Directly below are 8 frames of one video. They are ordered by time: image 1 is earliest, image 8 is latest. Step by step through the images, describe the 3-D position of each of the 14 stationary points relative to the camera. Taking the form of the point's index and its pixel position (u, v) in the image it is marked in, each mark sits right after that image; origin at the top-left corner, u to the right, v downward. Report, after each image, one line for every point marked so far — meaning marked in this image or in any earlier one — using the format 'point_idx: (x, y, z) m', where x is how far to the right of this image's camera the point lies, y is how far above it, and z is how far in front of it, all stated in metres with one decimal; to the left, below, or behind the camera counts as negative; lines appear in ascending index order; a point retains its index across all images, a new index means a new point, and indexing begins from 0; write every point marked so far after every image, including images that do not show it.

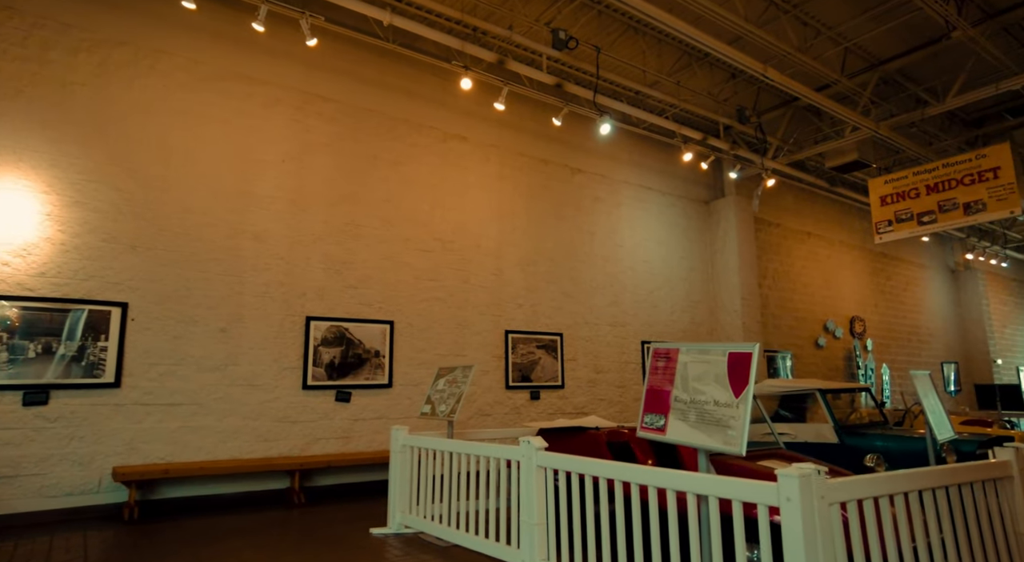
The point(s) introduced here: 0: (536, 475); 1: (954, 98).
0: (+0.1, -0.9, +2.7) m
1: (+4.9, +2.0, +6.7) m
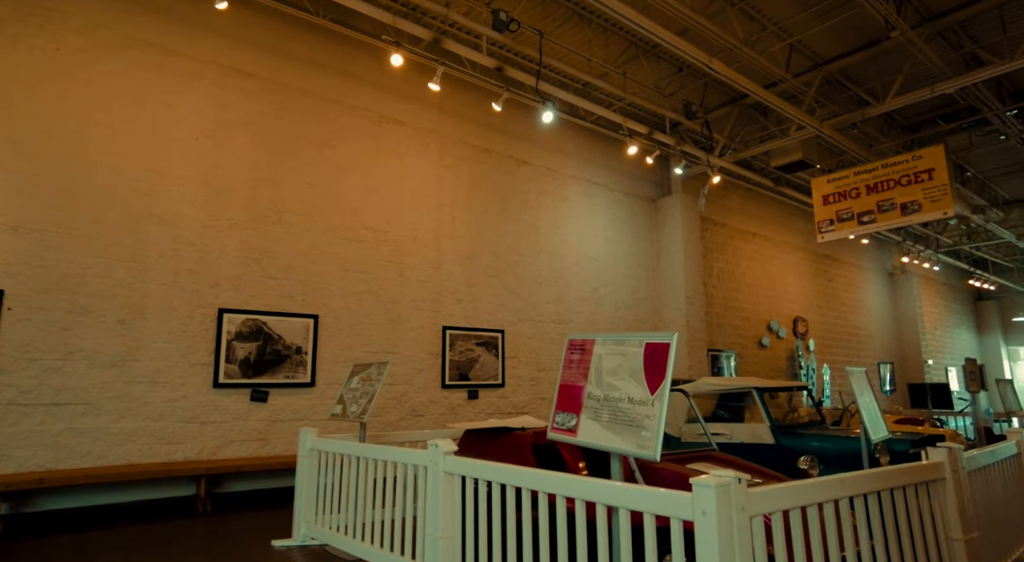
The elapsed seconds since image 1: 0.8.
0: (-0.3, -0.8, +2.4) m
1: (+4.3, +2.0, +6.8) m
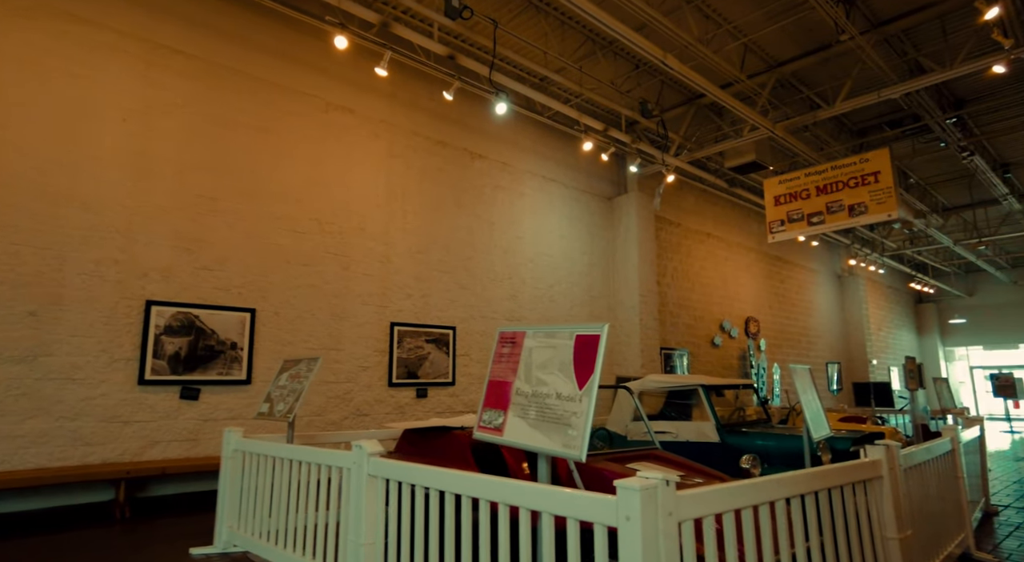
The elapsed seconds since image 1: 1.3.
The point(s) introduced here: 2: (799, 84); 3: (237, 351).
0: (-0.5, -0.8, +2.2) m
1: (+3.8, +2.0, +6.9) m
2: (+3.5, +2.4, +7.5) m
3: (-2.3, -0.6, +5.0) m
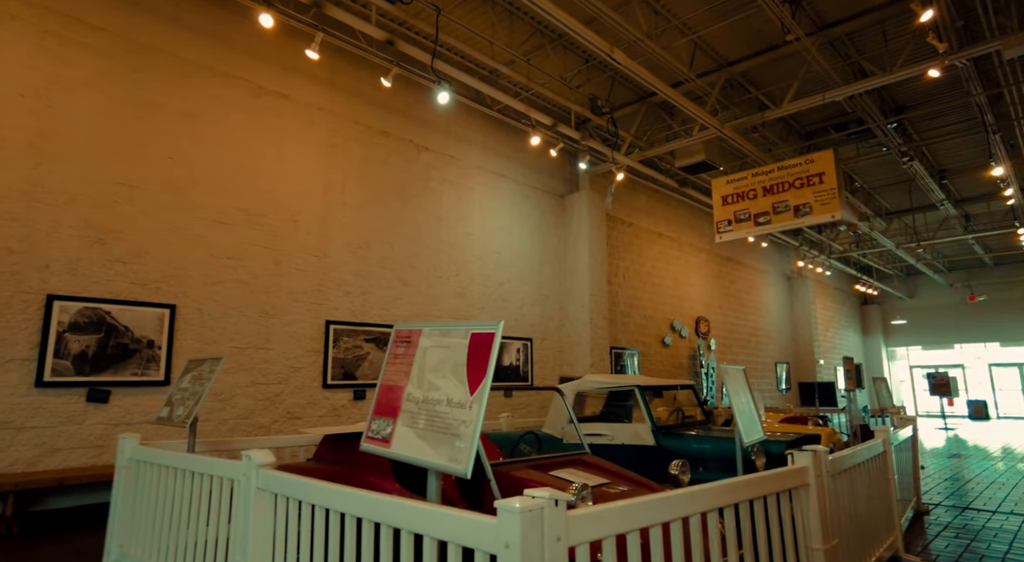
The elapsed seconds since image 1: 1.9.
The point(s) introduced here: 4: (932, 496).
0: (-0.8, -0.7, +2.0) m
1: (+3.2, +2.0, +6.9) m
2: (+2.9, +2.4, +7.5) m
3: (-2.7, -0.5, +4.6) m
4: (+3.8, -2.0, +5.5) m
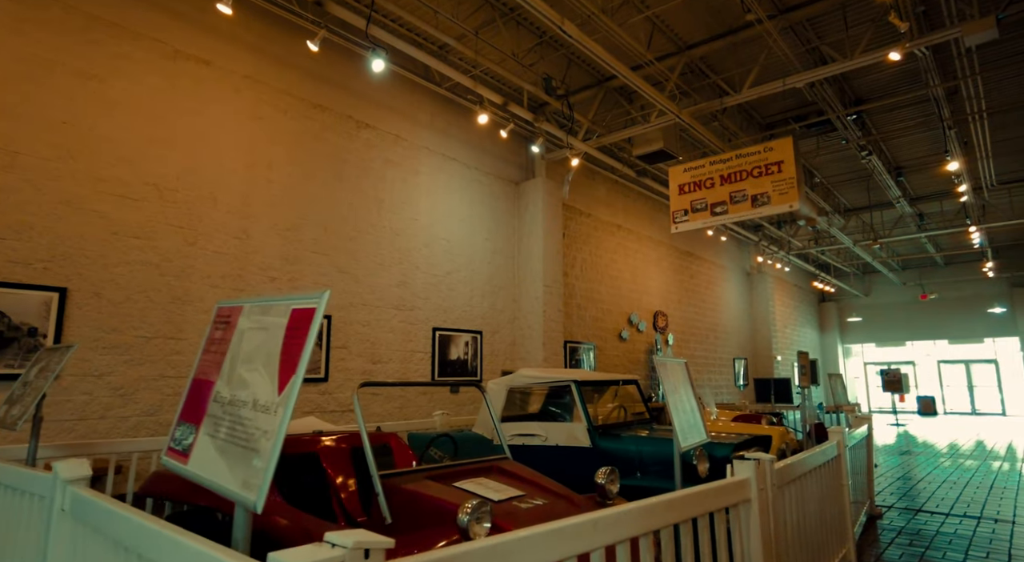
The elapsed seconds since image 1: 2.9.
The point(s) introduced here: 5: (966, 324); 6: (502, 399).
0: (-1.2, -0.6, +1.6) m
1: (+2.6, +2.1, +6.7) m
2: (+2.3, +2.5, +7.2) m
3: (-3.2, -0.4, +4.1) m
4: (+3.3, -1.9, +5.3) m
5: (+13.1, -1.3, +17.5) m
6: (-0.1, -0.8, +3.9) m
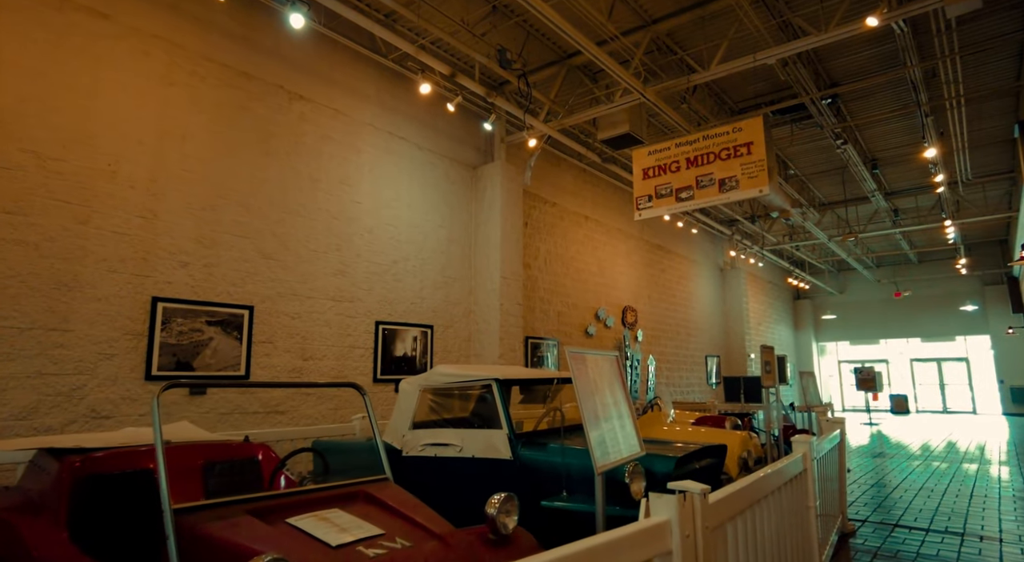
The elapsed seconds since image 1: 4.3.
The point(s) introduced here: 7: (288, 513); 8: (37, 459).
0: (-1.5, -0.5, +1.0) m
1: (+2.1, +2.2, +6.2) m
2: (+1.8, +2.6, +6.7) m
3: (-3.6, -0.3, +3.5) m
4: (+2.8, -1.8, +4.9) m
5: (+12.3, -1.2, +17.4) m
6: (-0.5, -0.7, +3.4) m
7: (-0.6, -0.6, +1.7) m
8: (-1.8, -0.6, +2.1) m
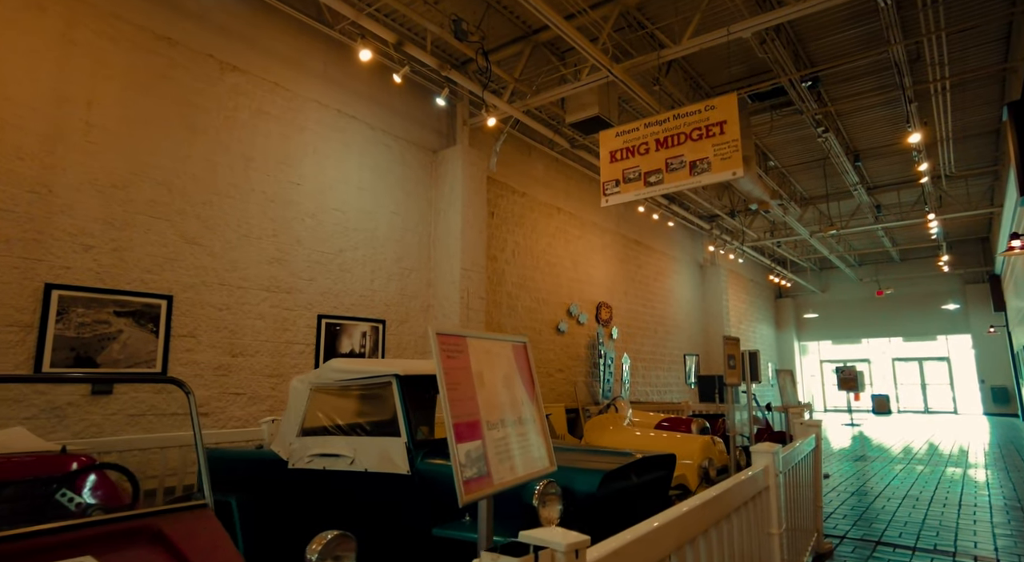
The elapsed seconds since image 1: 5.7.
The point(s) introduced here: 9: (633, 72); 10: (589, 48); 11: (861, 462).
0: (-1.8, -0.4, +0.5) m
1: (+1.7, +2.3, +5.8) m
2: (+1.4, +2.7, +6.3) m
3: (-4.0, -0.2, +2.9) m
4: (+2.4, -1.7, +4.4) m
5: (+11.6, -1.1, +17.2) m
6: (-0.9, -0.6, +2.9) m
7: (-0.9, -0.5, +1.1) m
8: (-2.1, -0.5, +1.6) m
9: (+1.3, +2.2, +6.3) m
10: (+0.7, +2.3, +5.8) m
11: (+4.7, -2.4, +8.0) m
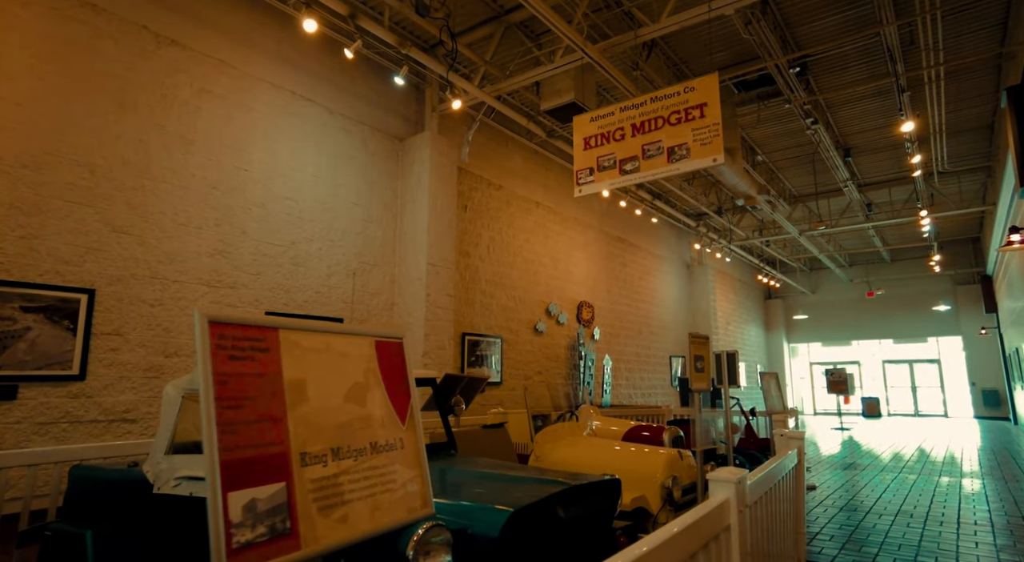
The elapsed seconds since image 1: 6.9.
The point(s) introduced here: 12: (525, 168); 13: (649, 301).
0: (-2.1, -0.4, 0.0) m
1: (+1.4, +2.3, +5.4) m
2: (+1.1, +2.7, +5.9) m
3: (-4.3, -0.1, +2.4) m
4: (+2.1, -1.7, +4.0) m
5: (+11.1, -1.2, +16.9) m
6: (-1.1, -0.5, +2.4) m
7: (-1.2, -0.5, +0.7) m
8: (-2.4, -0.5, +1.1) m
9: (+1.0, +2.2, +5.9) m
10: (+0.4, +2.3, +5.4) m
11: (+4.3, -2.4, +7.7) m
12: (+0.2, +1.7, +8.9) m
13: (+2.7, -0.4, +11.8) m
